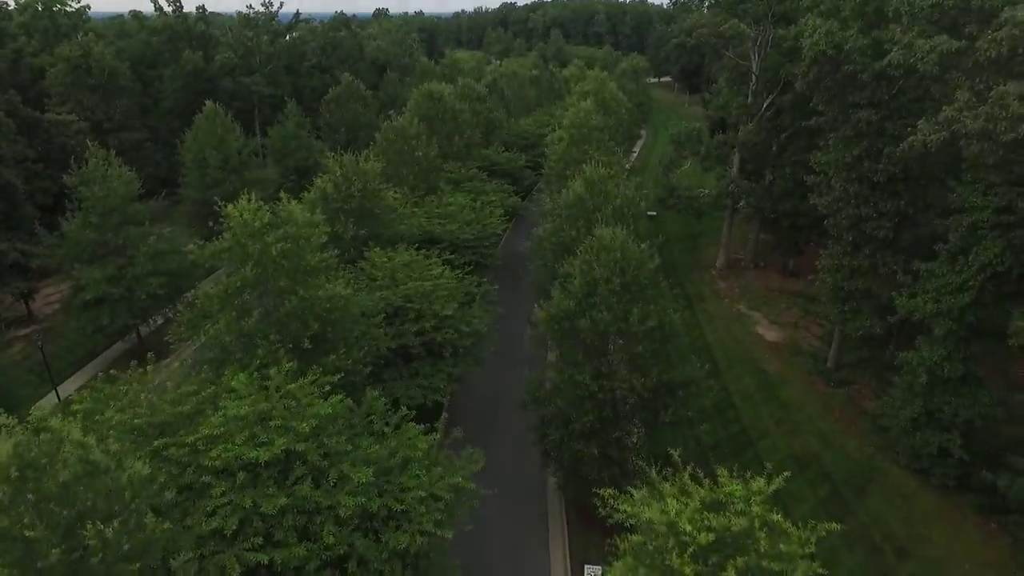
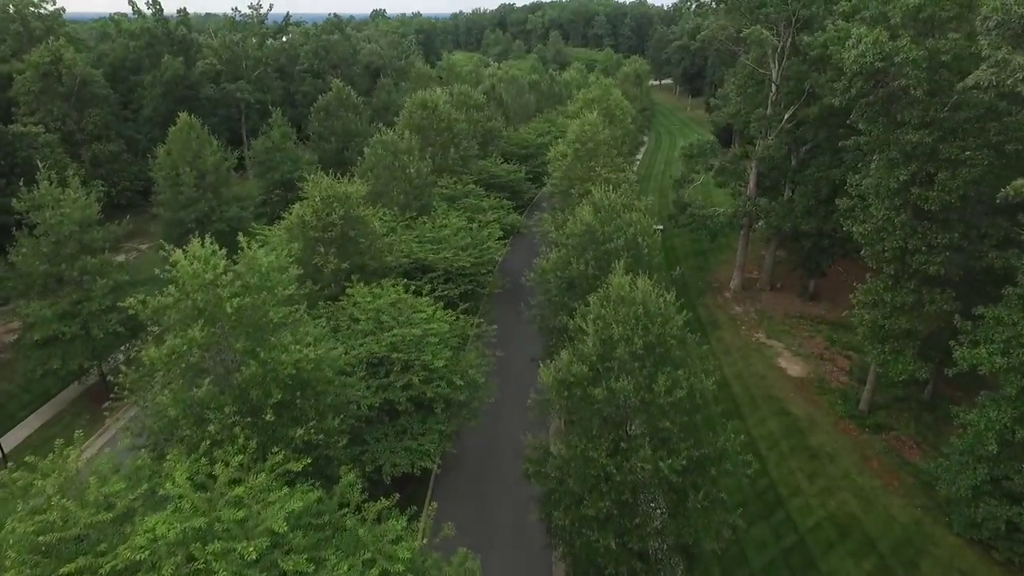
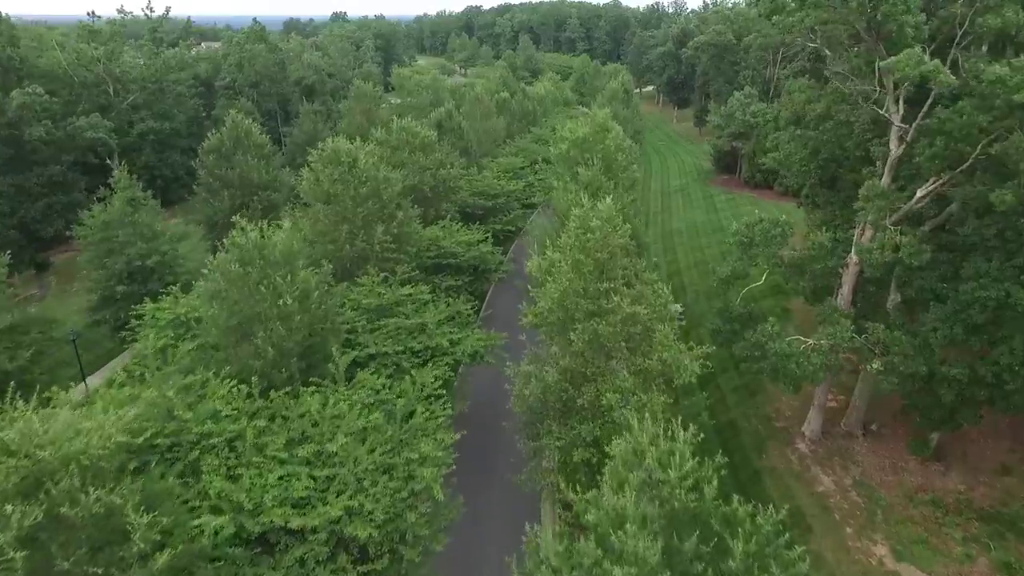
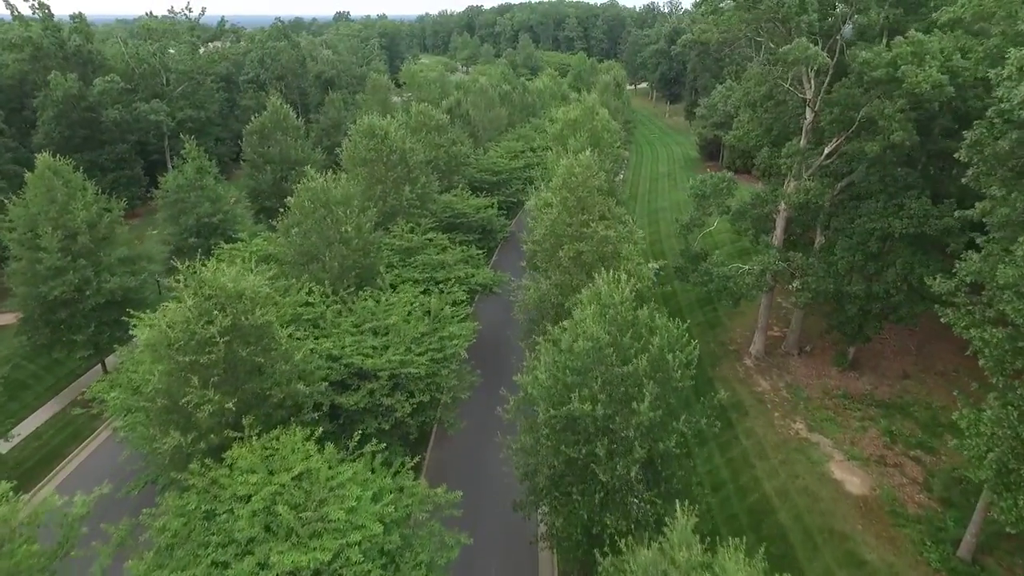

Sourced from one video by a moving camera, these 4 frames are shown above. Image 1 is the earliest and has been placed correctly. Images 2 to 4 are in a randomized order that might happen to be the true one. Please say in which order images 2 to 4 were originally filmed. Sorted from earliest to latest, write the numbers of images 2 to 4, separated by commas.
2, 4, 3
